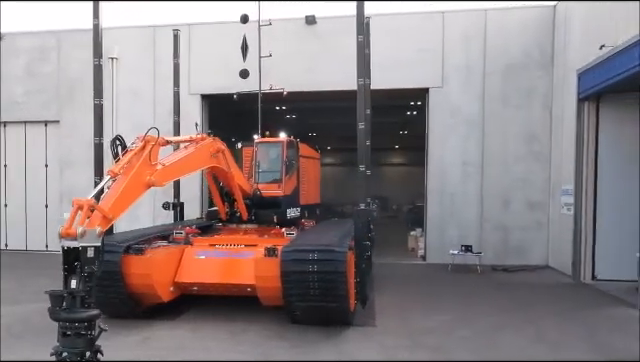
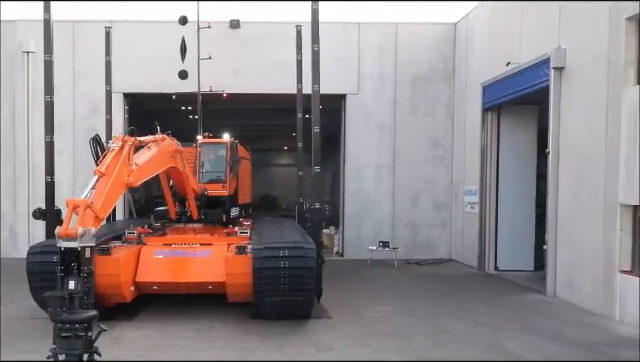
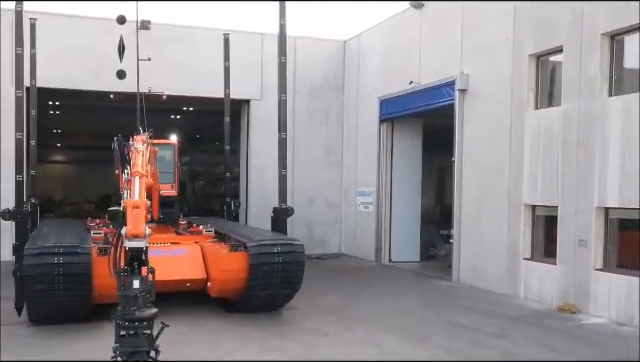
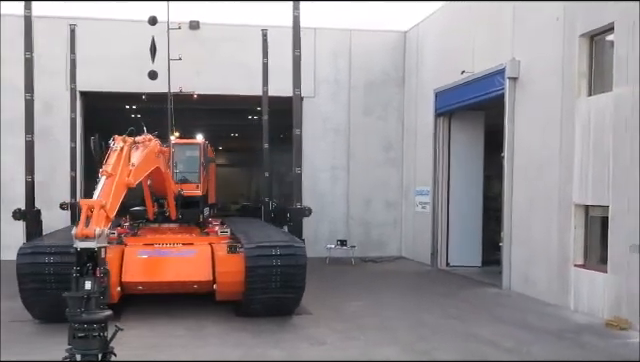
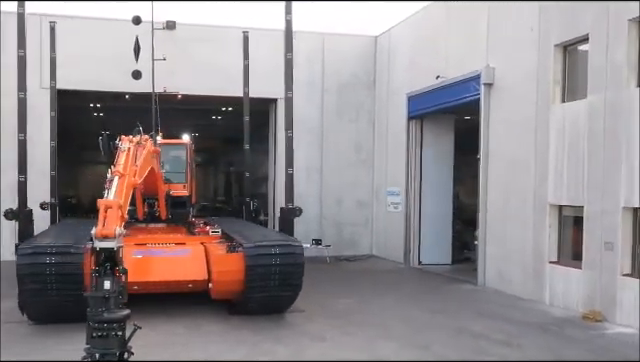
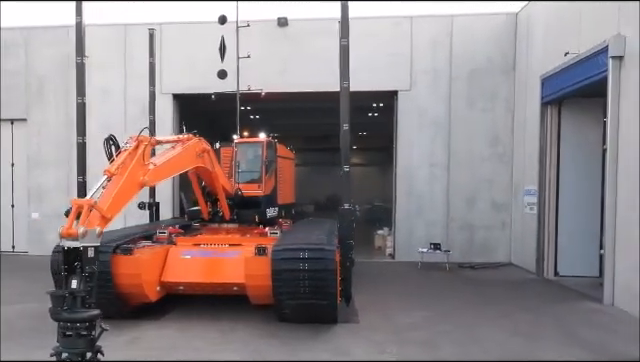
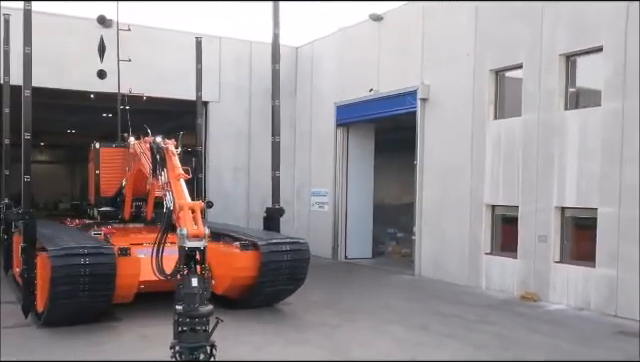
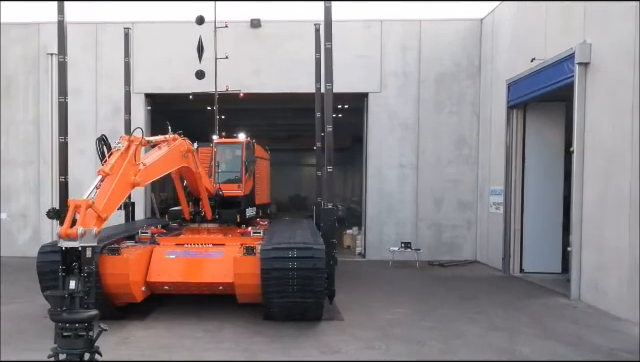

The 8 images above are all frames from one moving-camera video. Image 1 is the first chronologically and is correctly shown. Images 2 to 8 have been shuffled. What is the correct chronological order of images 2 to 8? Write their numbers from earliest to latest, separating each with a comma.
6, 8, 2, 4, 5, 3, 7
